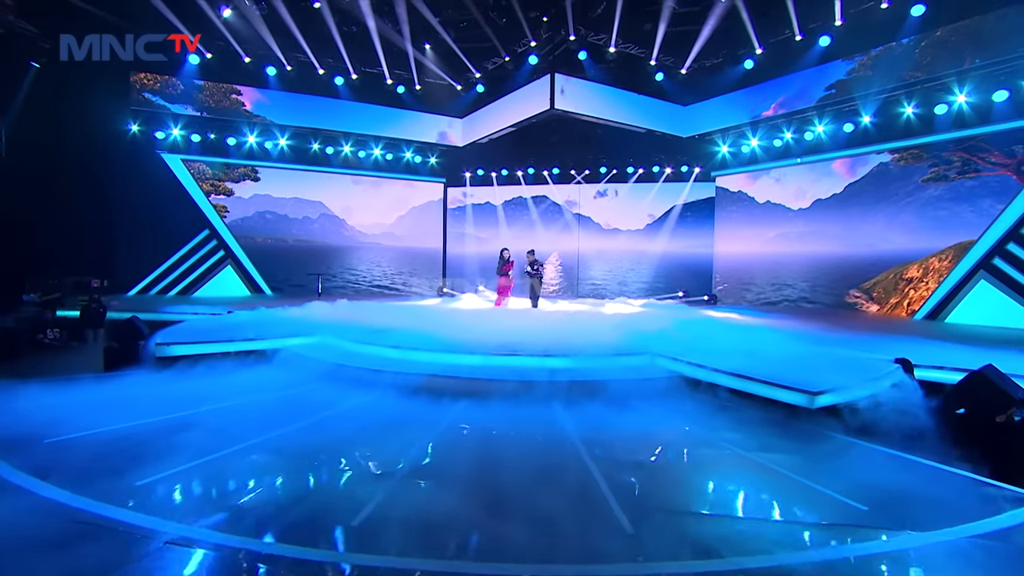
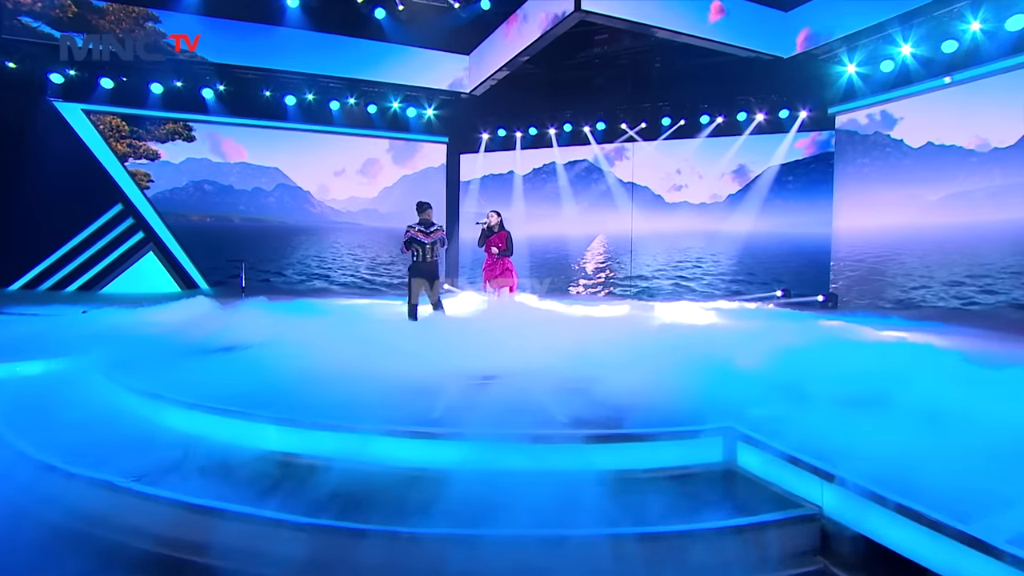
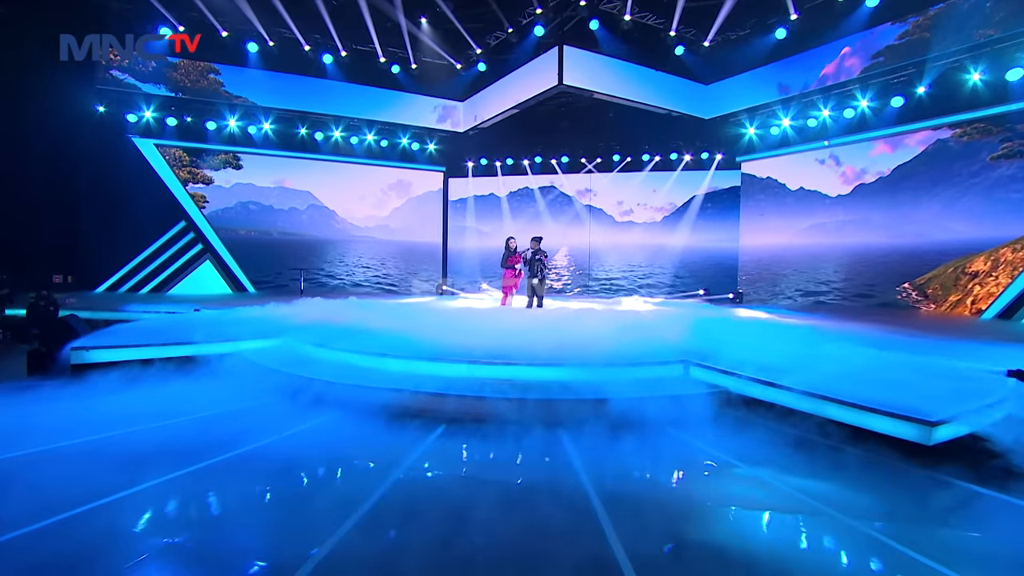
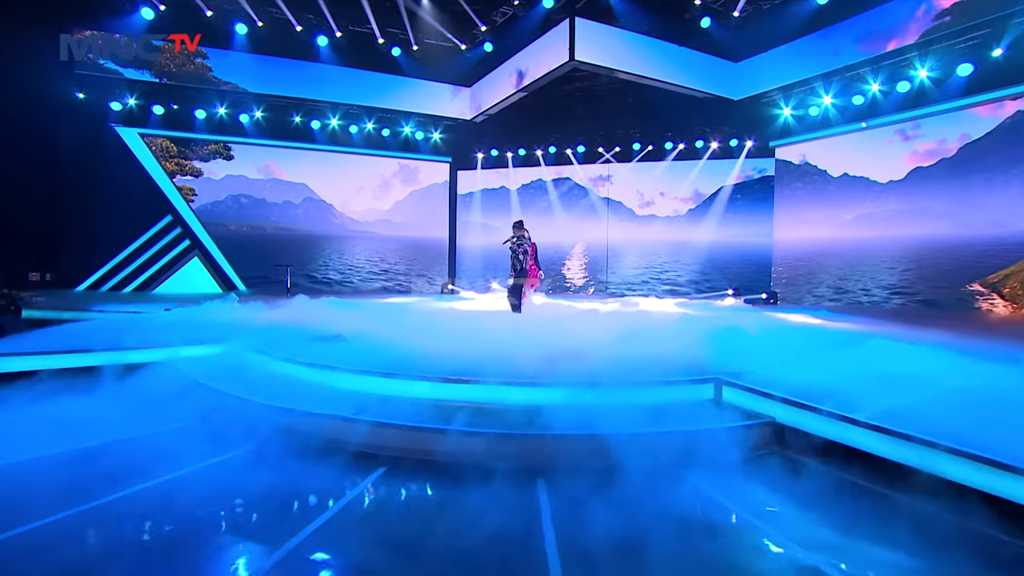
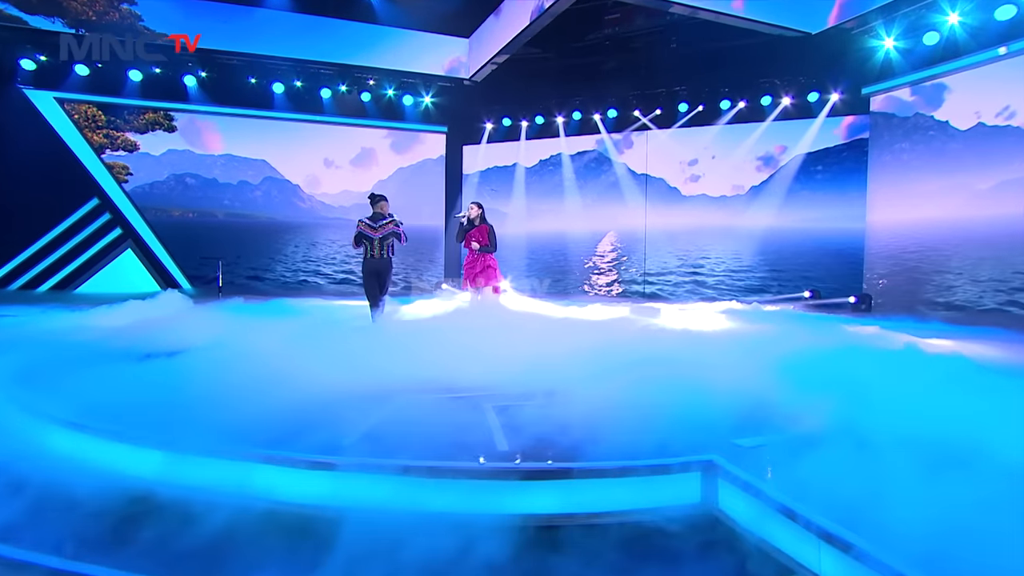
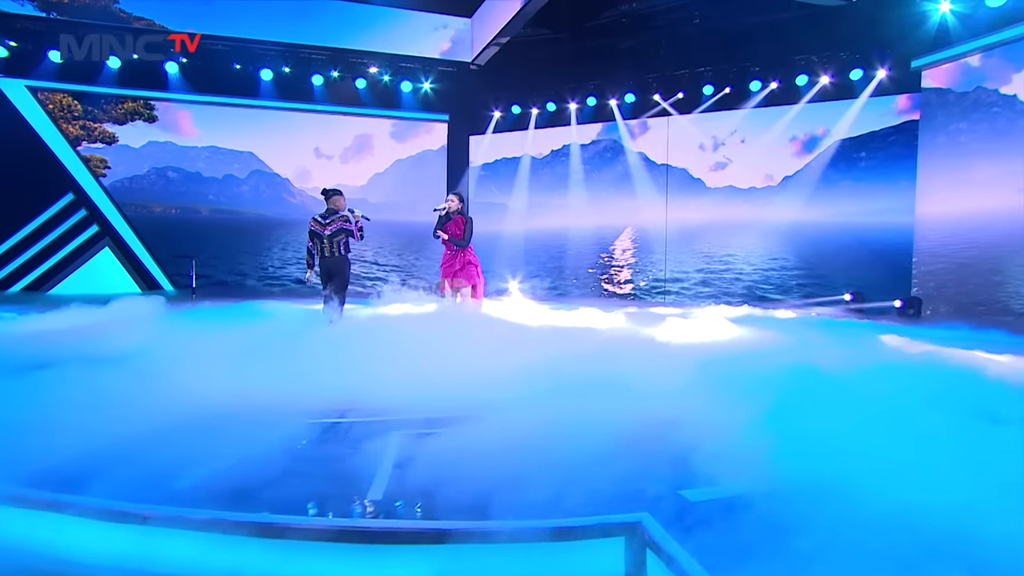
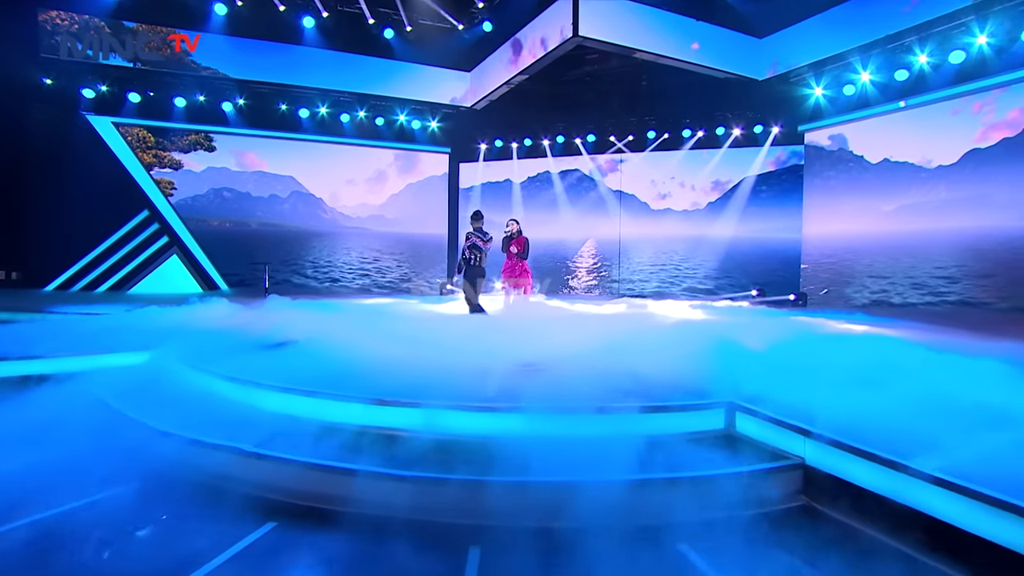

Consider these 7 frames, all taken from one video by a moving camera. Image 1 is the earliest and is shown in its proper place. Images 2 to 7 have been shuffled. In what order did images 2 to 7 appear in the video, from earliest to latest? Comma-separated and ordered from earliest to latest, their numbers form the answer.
3, 4, 7, 2, 5, 6
